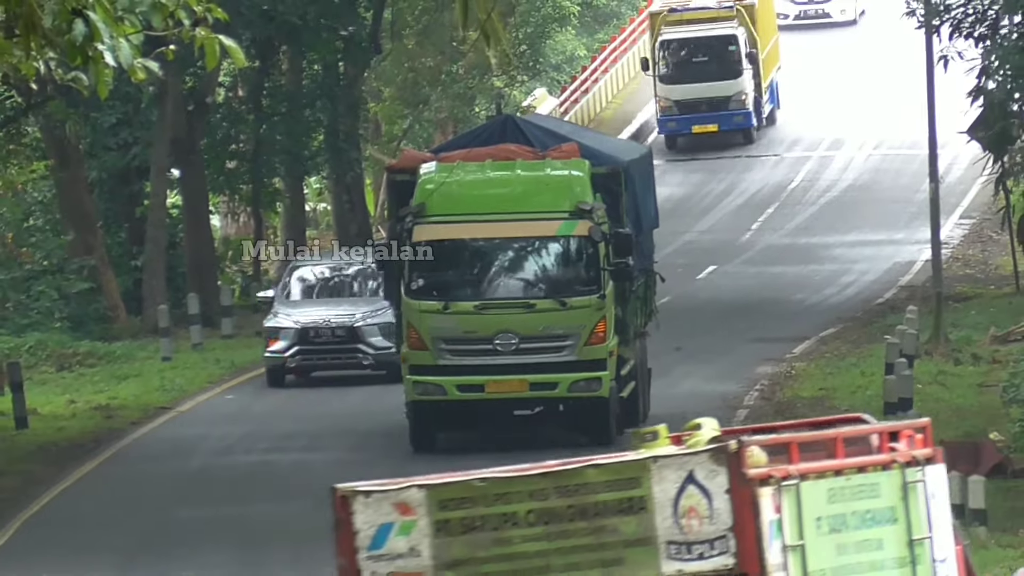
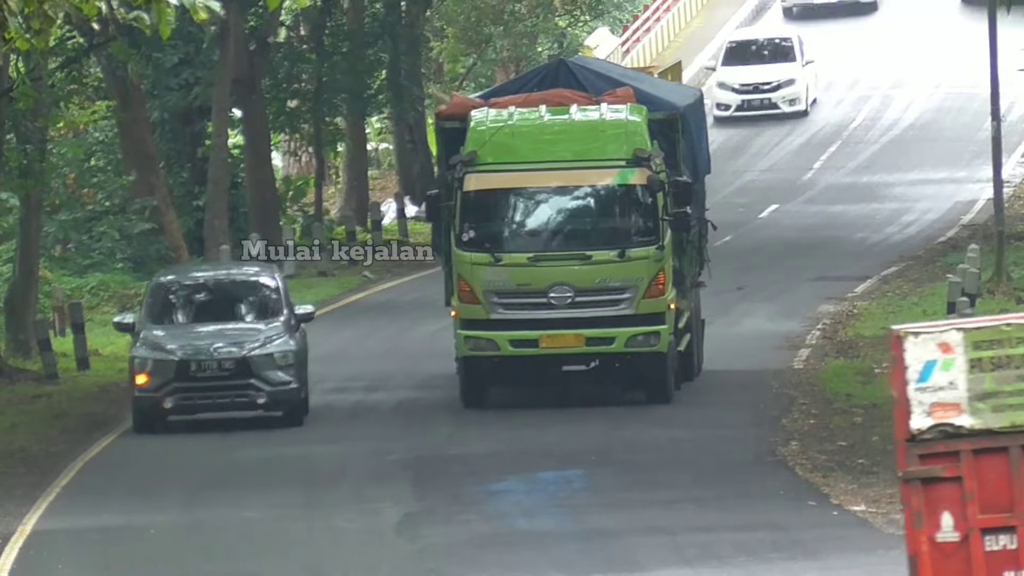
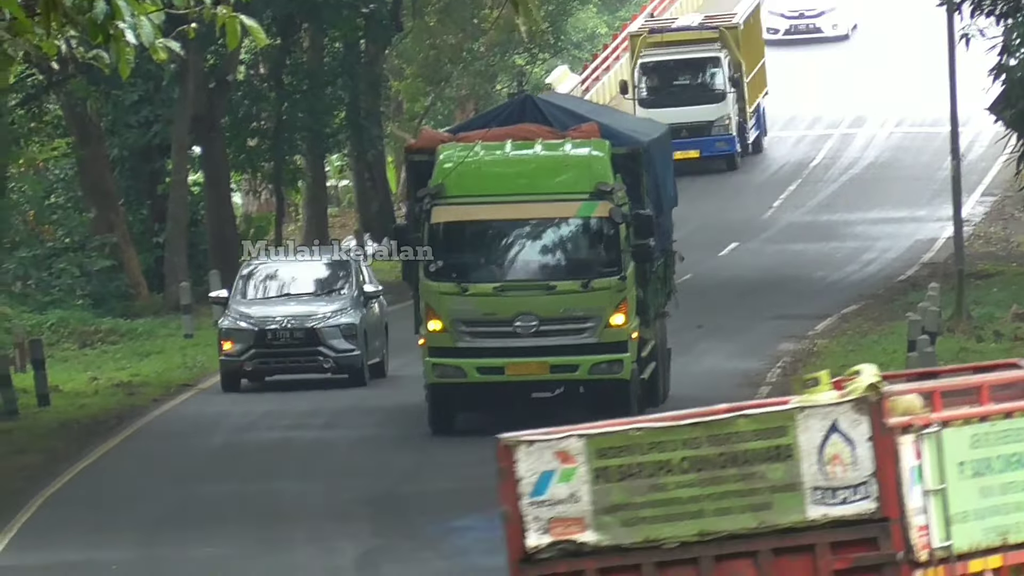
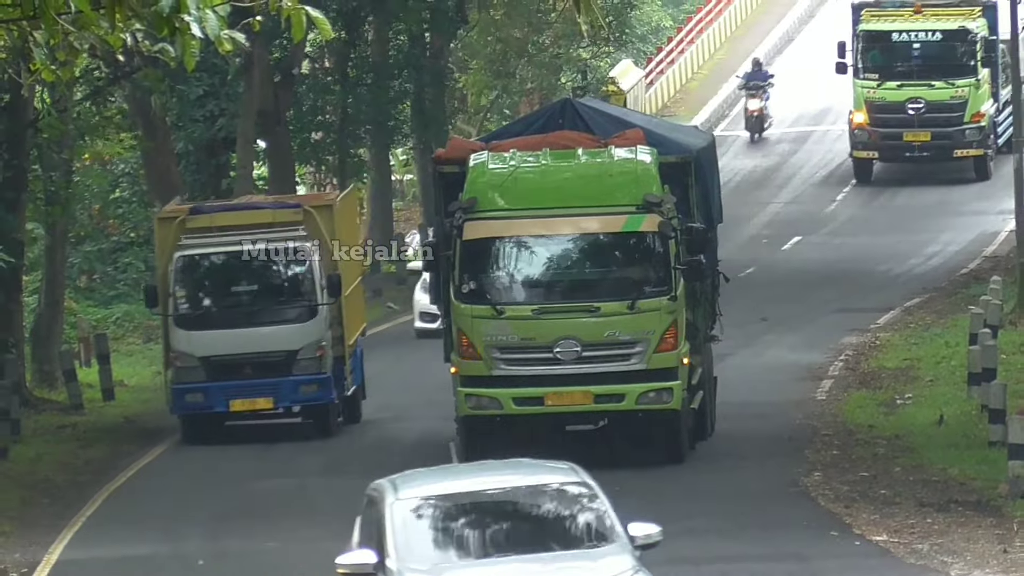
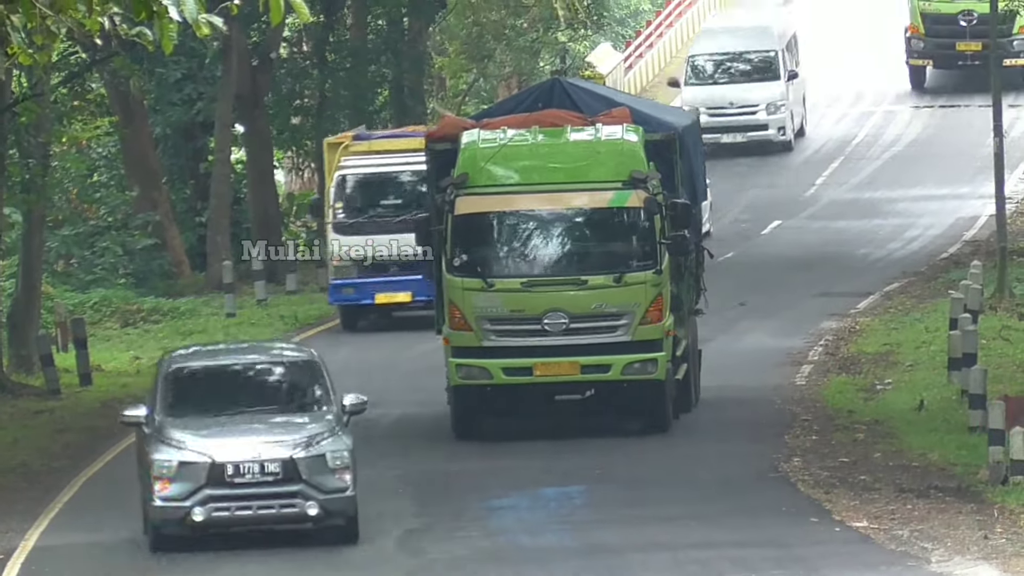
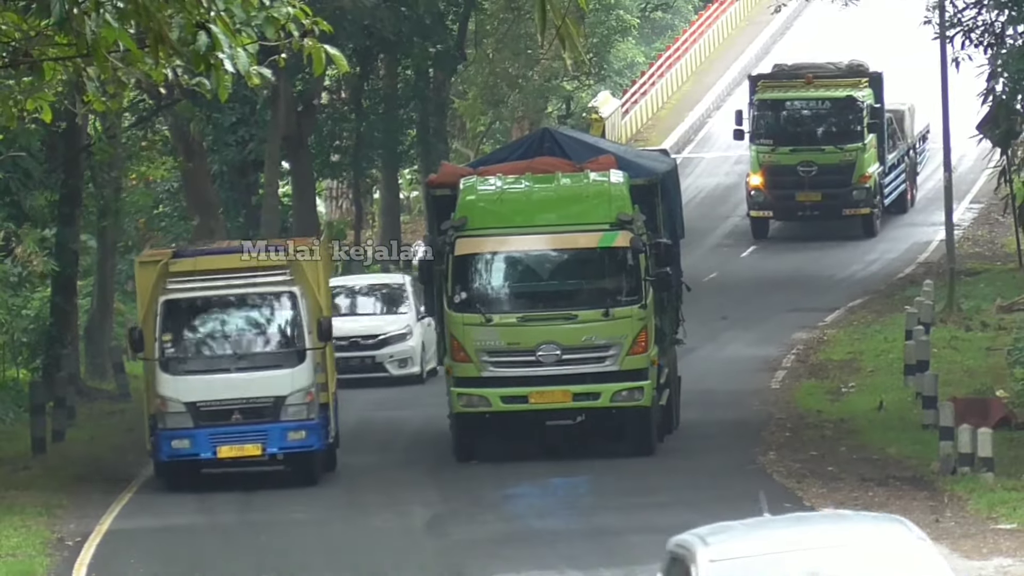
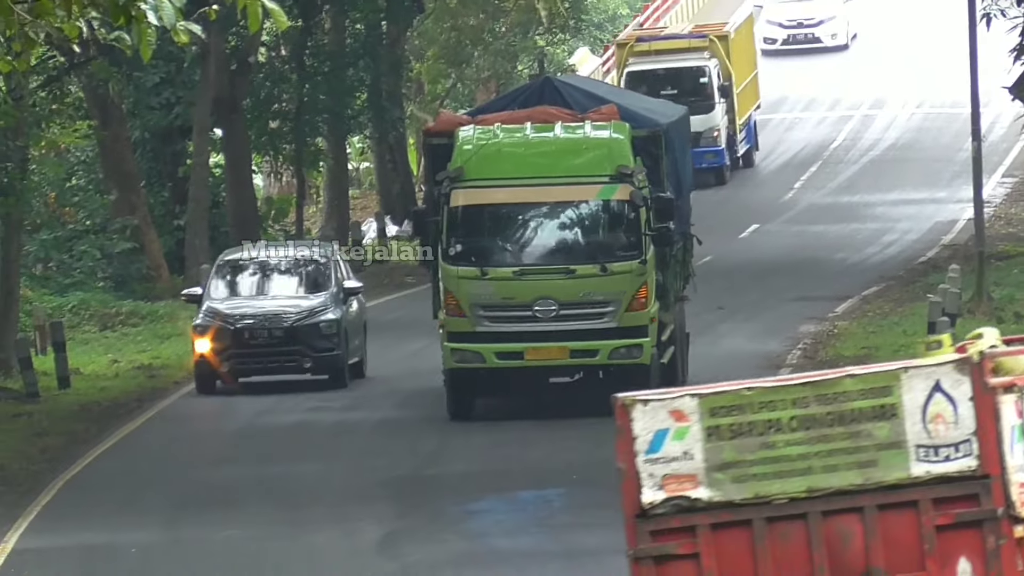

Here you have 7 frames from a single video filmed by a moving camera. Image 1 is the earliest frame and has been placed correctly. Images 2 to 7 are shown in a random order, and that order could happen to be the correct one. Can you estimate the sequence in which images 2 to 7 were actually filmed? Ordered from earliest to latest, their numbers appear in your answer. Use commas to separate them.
3, 7, 2, 5, 4, 6
